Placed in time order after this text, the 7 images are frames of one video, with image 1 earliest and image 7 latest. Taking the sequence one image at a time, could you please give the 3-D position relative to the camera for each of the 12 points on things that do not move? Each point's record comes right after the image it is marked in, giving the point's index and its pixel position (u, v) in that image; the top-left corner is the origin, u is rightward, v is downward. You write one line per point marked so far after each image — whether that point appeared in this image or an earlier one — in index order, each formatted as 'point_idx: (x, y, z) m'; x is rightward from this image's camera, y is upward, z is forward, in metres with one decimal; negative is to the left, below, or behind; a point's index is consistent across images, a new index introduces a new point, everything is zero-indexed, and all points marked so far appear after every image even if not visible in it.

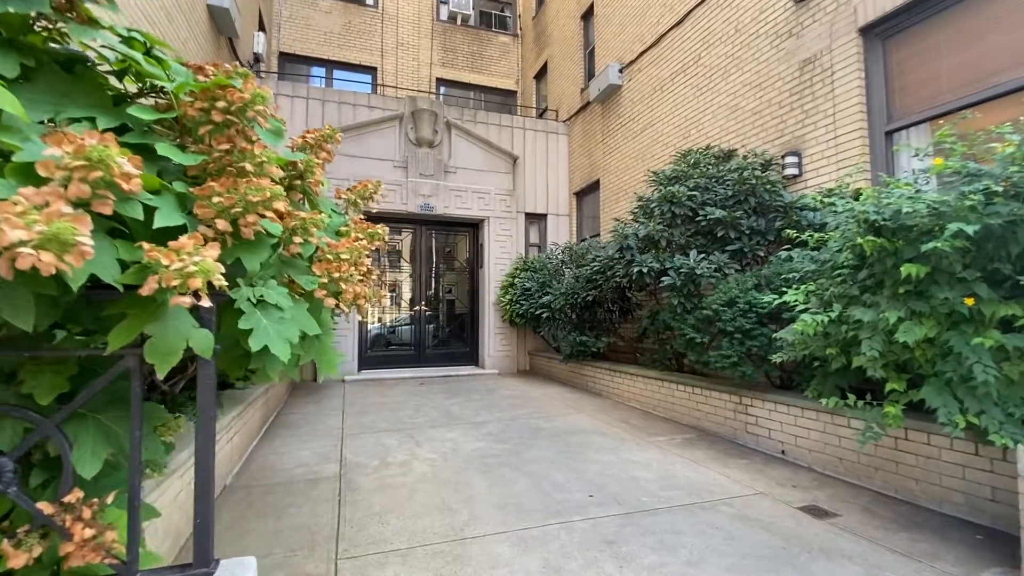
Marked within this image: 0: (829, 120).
0: (+3.0, +1.6, +4.5) m
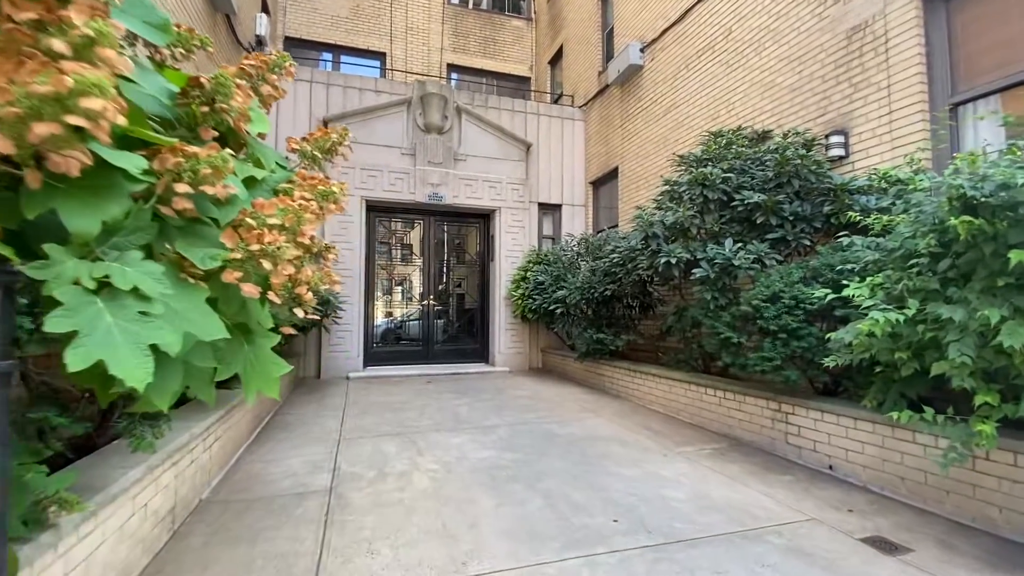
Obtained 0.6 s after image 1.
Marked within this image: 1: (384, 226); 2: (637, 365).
0: (+3.1, +1.6, +4.0) m
1: (-2.2, +1.1, +8.1) m
2: (+1.5, -0.9, +5.8) m
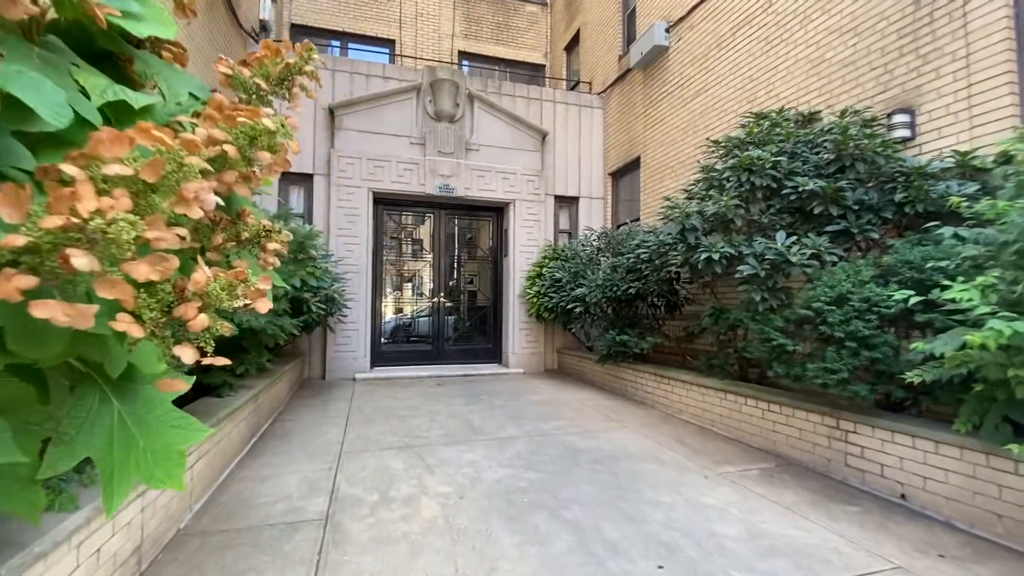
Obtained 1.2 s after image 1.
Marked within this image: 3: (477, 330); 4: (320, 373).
0: (+3.3, +1.6, +3.5) m
1: (-2.0, +1.1, +7.7) m
2: (+1.7, -0.9, +5.4) m
3: (-0.6, -0.7, +8.1) m
4: (-2.8, -1.2, +6.9) m
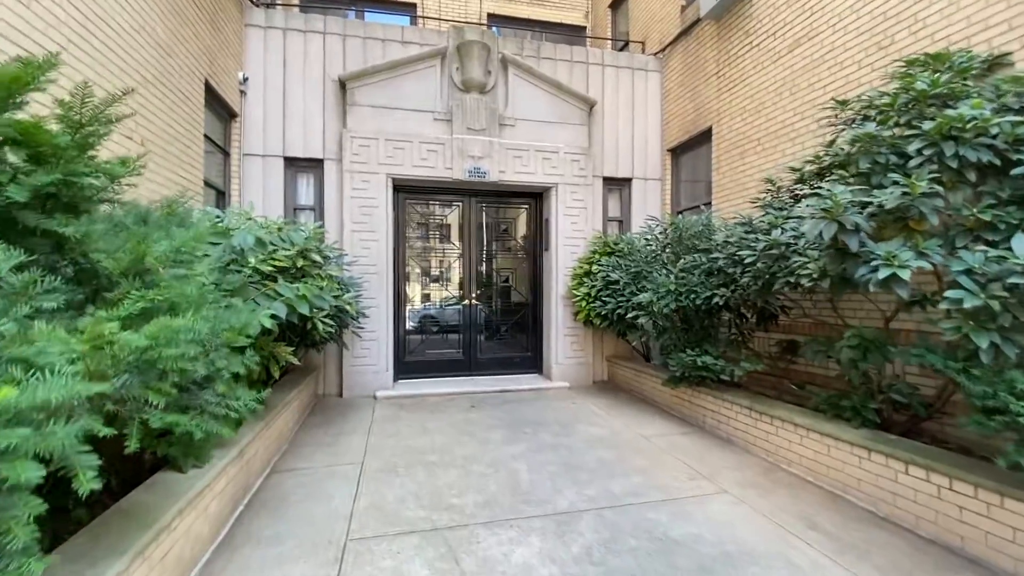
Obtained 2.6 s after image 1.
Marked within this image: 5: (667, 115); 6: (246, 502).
0: (+3.6, +1.5, +2.1) m
1: (-1.4, +1.1, +6.7) m
2: (+2.2, -1.0, +4.2) m
3: (0.0, -0.7, +7.1) m
4: (-2.2, -1.3, +6.0) m
5: (+2.3, +2.6, +7.1) m
6: (-1.8, -1.4, +3.2) m
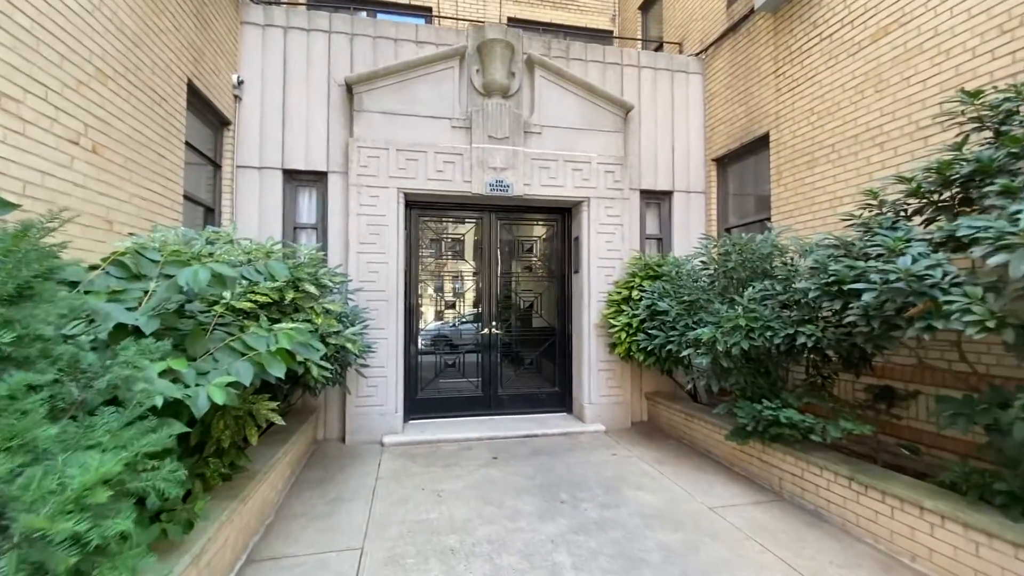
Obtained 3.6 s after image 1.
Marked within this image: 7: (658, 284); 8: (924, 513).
0: (+3.8, +1.3, +1.3) m
1: (-1.0, +0.8, +6.0) m
2: (+2.4, -1.3, +3.3) m
3: (+0.4, -1.1, +6.3) m
4: (-1.9, -1.6, +5.2) m
5: (+2.7, +2.2, +6.3) m
6: (-1.6, -1.7, +2.4) m
7: (+1.6, +0.1, +5.2) m
8: (+2.4, -1.3, +2.8) m
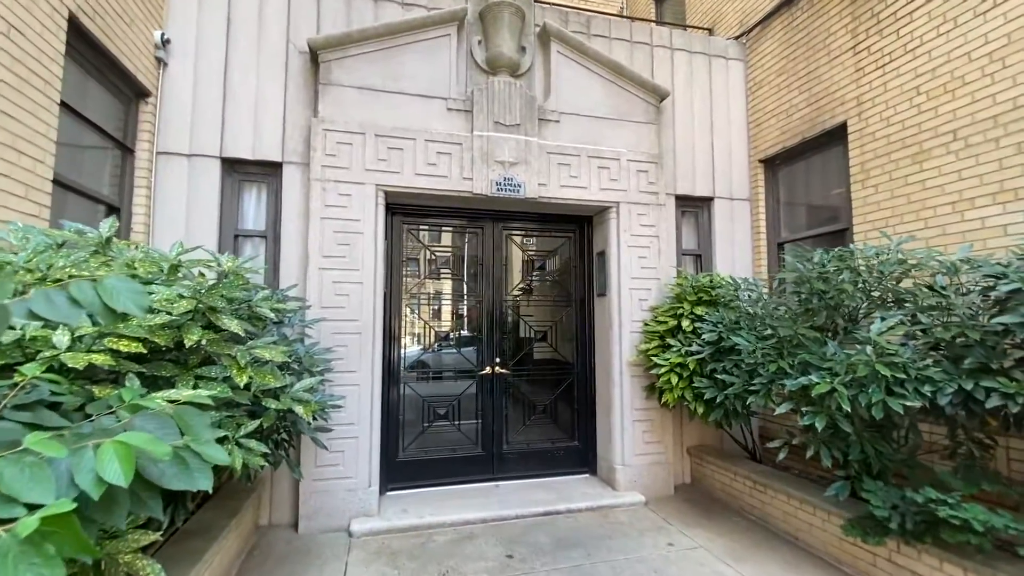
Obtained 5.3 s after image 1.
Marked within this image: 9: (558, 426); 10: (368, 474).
0: (+4.1, +1.2, +0.3) m
1: (-0.9, +0.5, +4.7) m
2: (+2.7, -1.4, +2.1) m
3: (+0.4, -1.3, +5.0) m
4: (-1.8, -1.8, +3.8) m
5: (+2.7, +1.9, +5.3) m
6: (-1.3, -1.8, +1.0) m
7: (+1.7, -0.2, +4.0) m
8: (+2.7, -1.5, +1.6) m
9: (+0.5, -1.4, +5.0) m
10: (-1.2, -1.5, +3.9) m
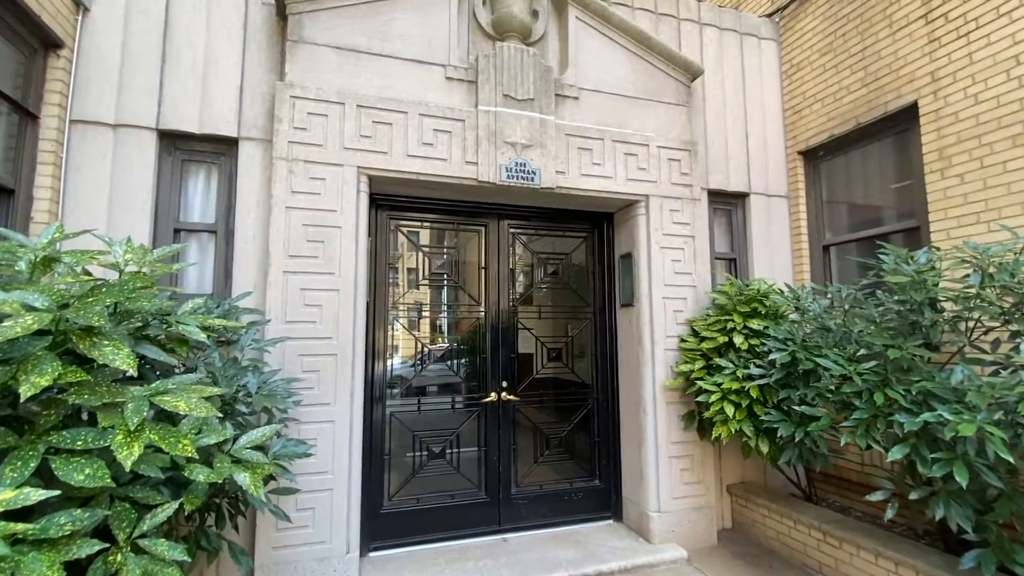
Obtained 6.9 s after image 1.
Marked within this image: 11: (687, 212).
0: (+4.4, +1.2, -0.3) m
1: (-0.9, +0.4, +3.8) m
2: (+2.9, -1.5, +1.4) m
3: (+0.5, -1.4, +4.2) m
4: (-1.7, -1.9, +2.9) m
5: (+2.8, +1.8, +4.7) m
6: (-1.0, -1.8, +0.1) m
7: (+1.8, -0.2, +3.3) m
8: (+2.9, -1.5, +0.9) m
9: (+0.6, -1.5, +4.2) m
10: (-1.1, -1.6, +3.0) m
11: (+1.5, +0.6, +4.1) m
